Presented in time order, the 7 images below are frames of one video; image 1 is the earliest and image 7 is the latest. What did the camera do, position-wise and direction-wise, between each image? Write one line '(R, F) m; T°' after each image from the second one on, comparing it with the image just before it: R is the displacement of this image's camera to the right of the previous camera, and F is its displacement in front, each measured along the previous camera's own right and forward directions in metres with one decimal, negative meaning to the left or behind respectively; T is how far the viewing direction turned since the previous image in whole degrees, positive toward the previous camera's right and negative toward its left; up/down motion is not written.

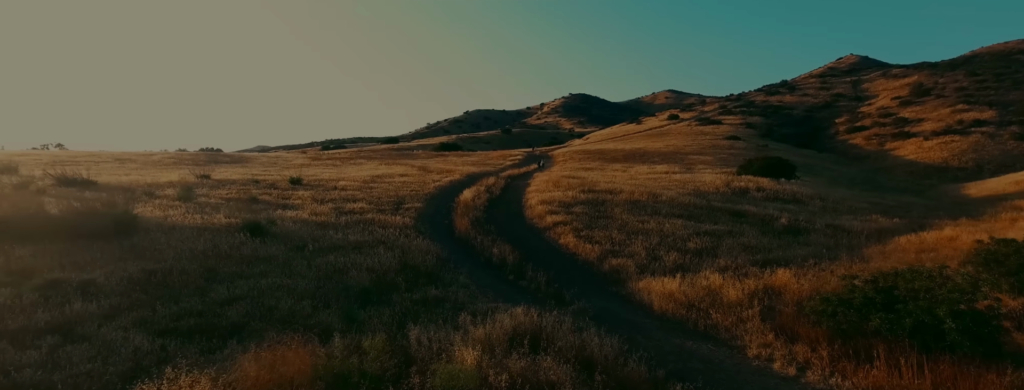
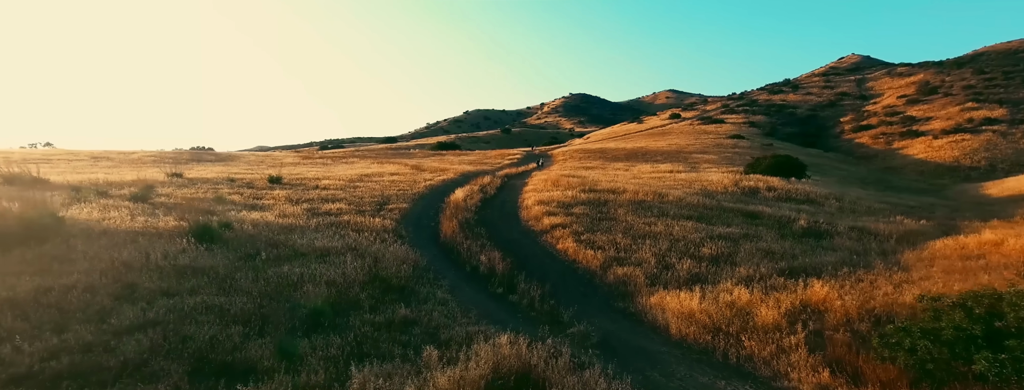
(+0.3, +1.8) m; 0°
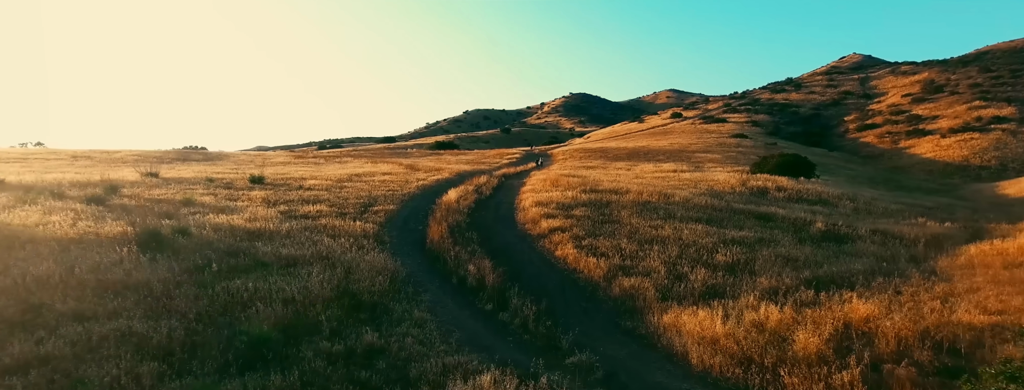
(+0.2, +1.4) m; 0°
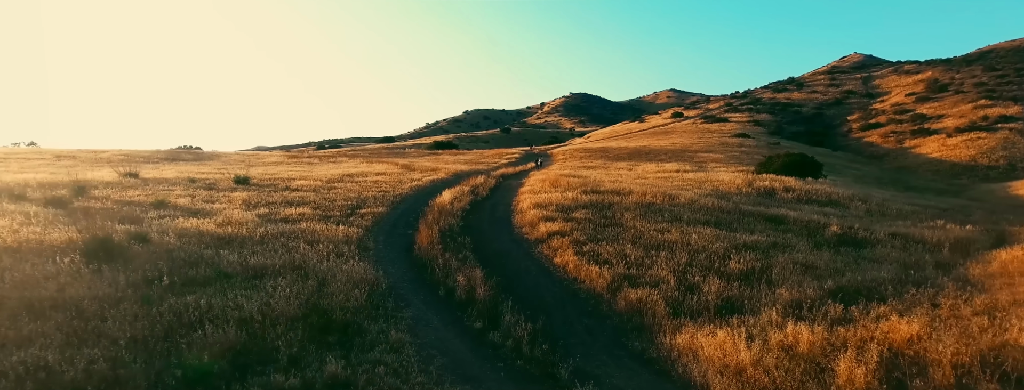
(+0.1, +1.1) m; 0°
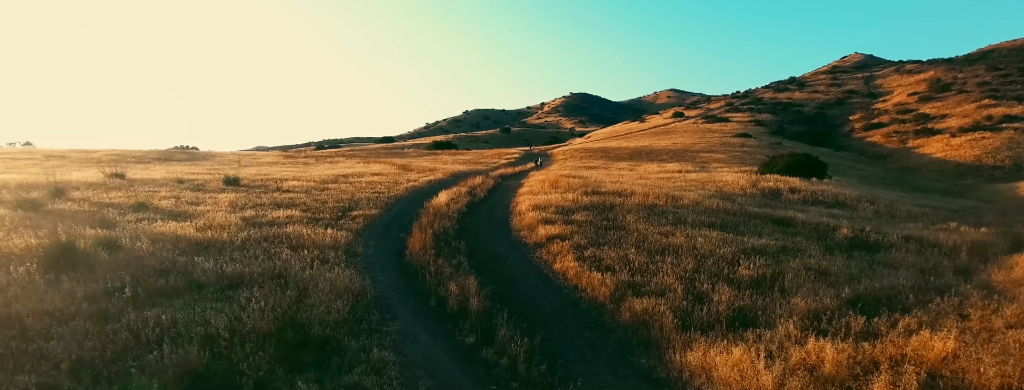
(+0.1, +0.7) m; 0°
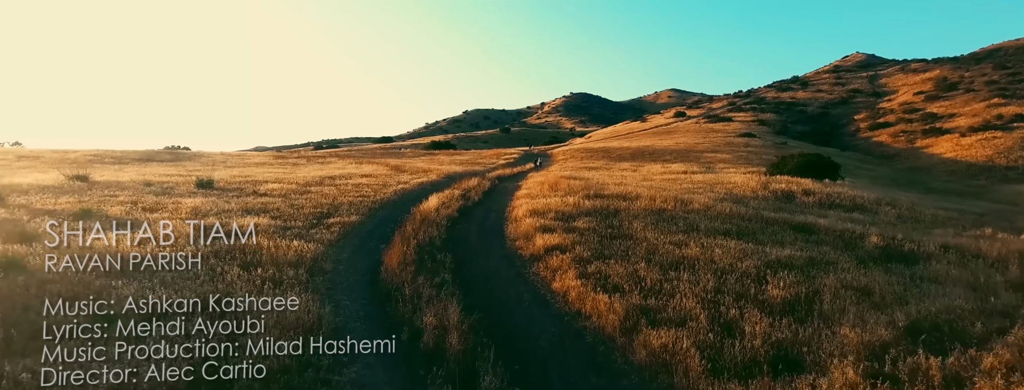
(+0.2, +1.6) m; 0°
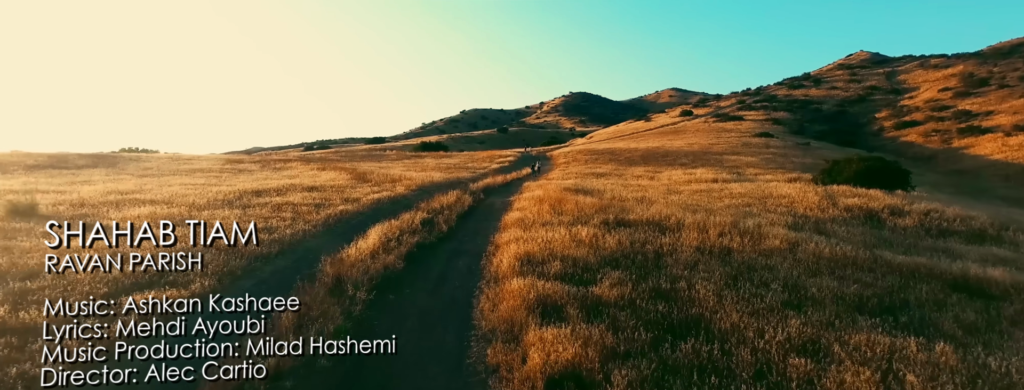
(+0.5, +6.8) m; 0°
